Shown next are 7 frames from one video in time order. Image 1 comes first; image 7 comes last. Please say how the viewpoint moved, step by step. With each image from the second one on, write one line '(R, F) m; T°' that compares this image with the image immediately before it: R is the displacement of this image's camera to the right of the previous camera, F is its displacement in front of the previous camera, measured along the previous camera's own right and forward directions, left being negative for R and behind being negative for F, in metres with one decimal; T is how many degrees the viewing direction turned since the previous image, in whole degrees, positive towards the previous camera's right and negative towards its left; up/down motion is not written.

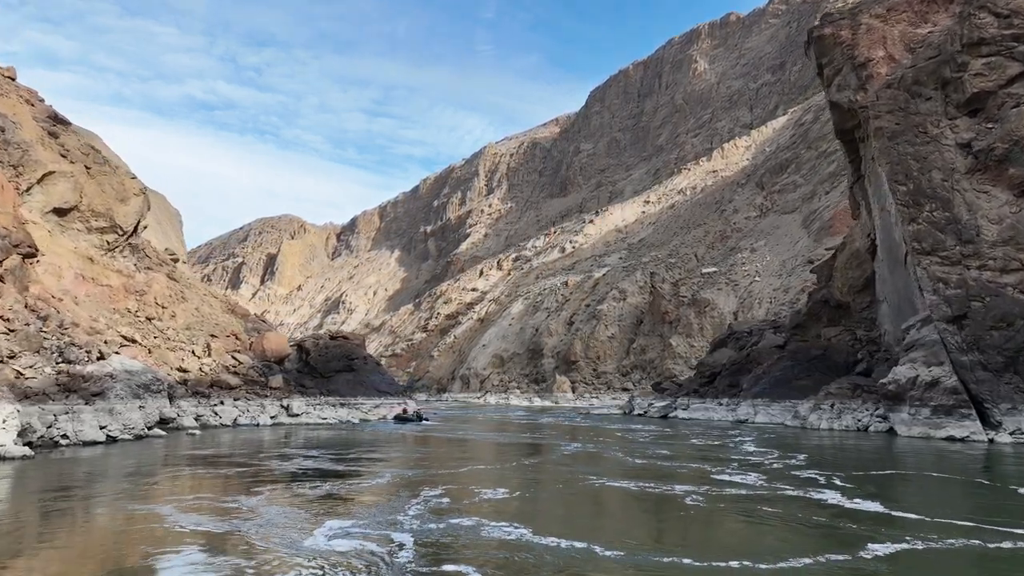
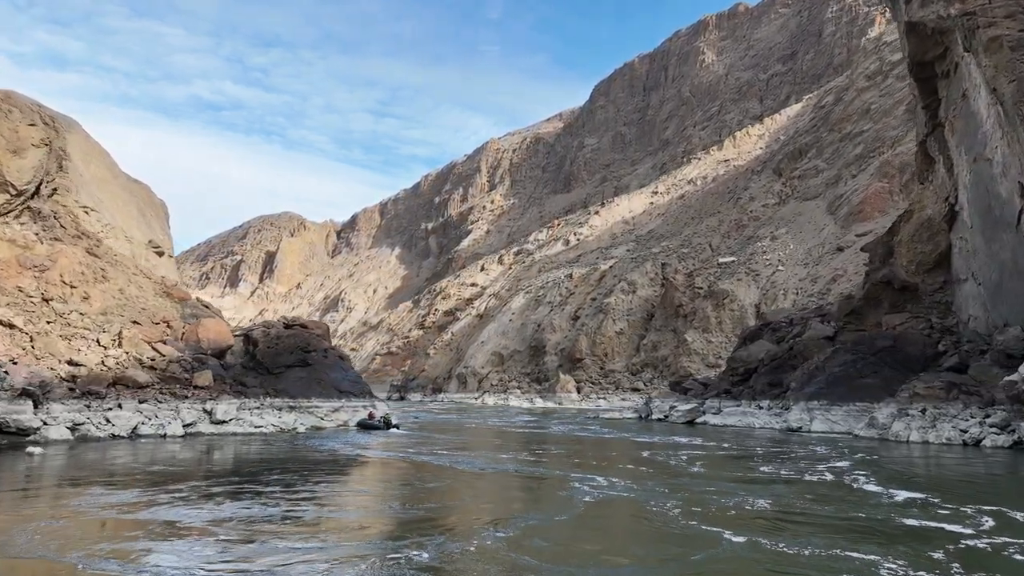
(+0.3, +5.3) m; 0°
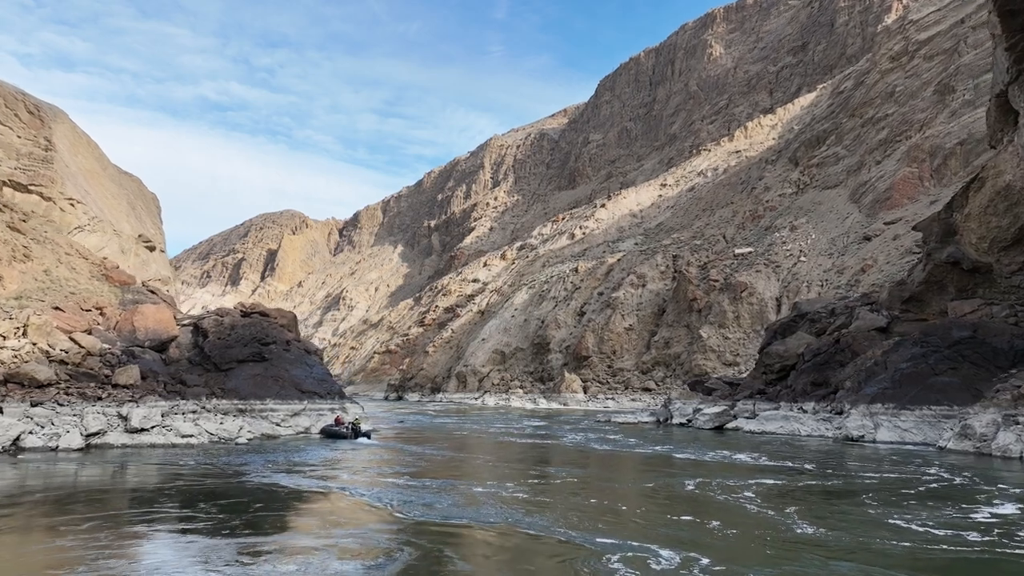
(+0.2, +3.8) m; 0°
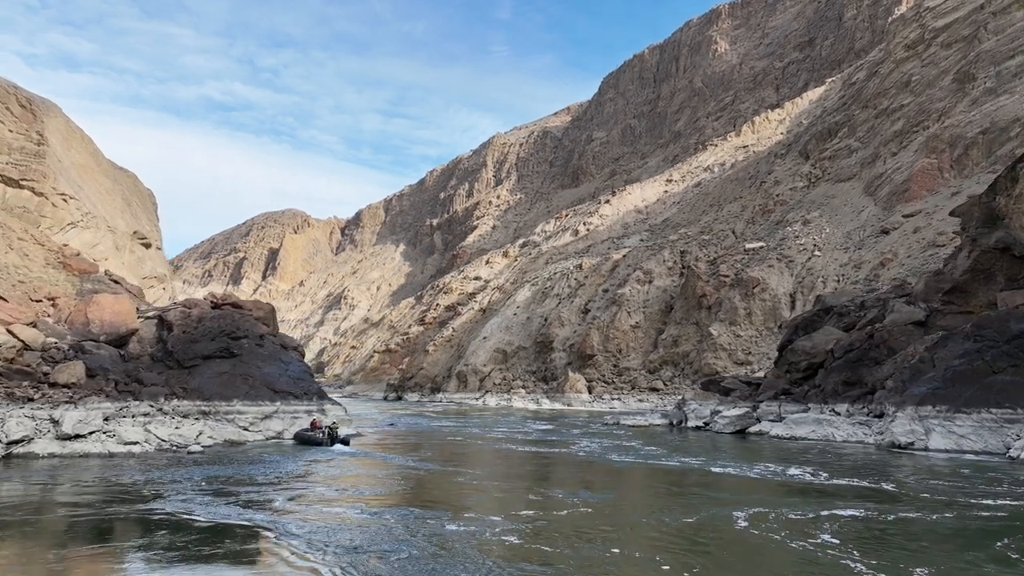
(+0.1, +2.1) m; 0°
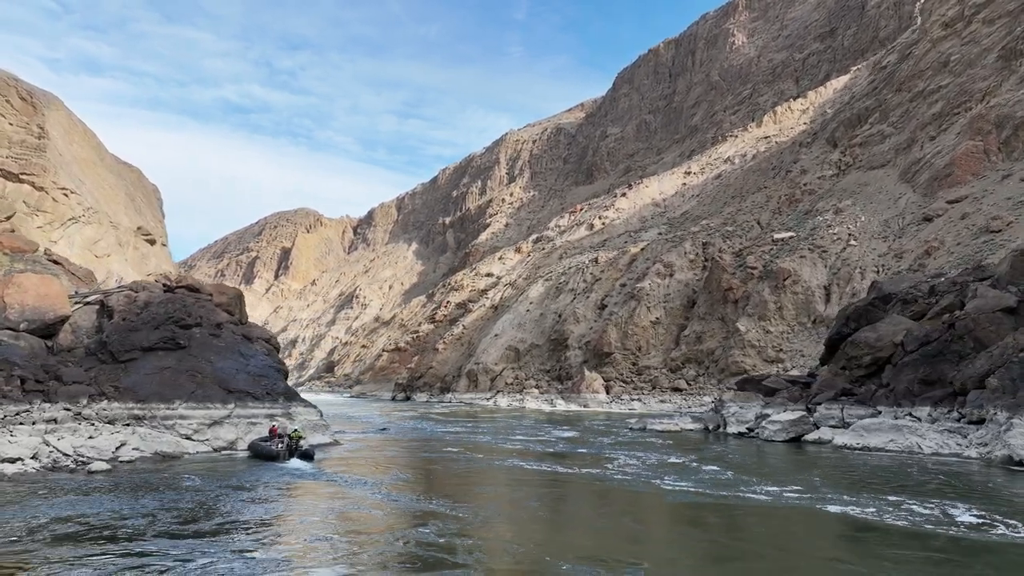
(+0.1, +3.1) m; -1°
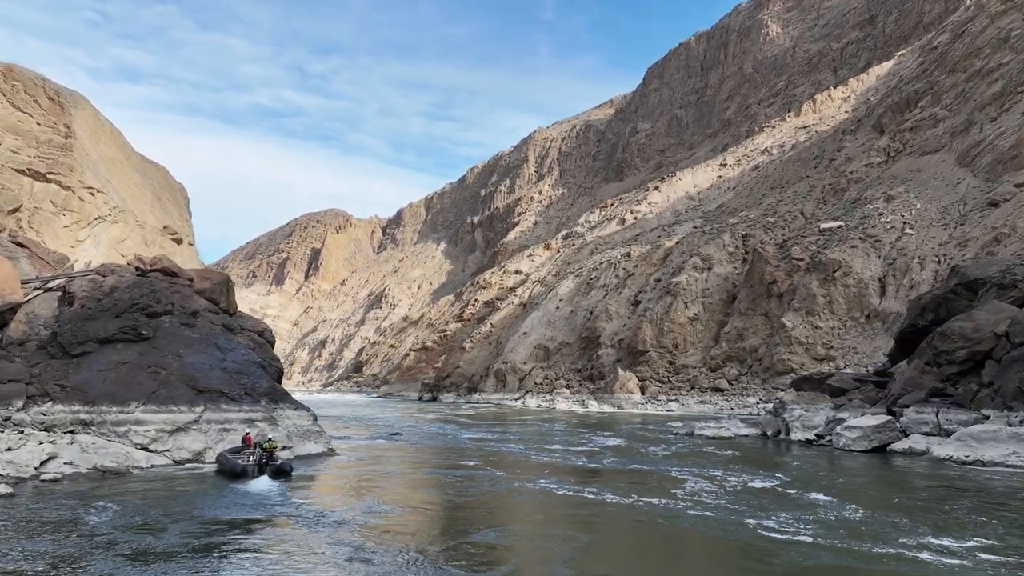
(0.0, +2.5) m; -2°
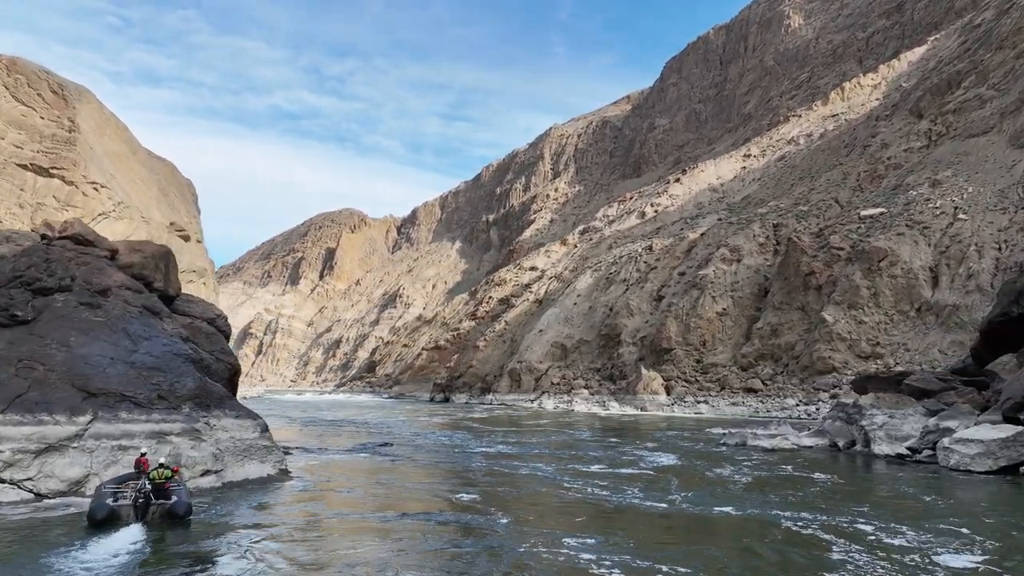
(+0.1, +3.2) m; -1°
